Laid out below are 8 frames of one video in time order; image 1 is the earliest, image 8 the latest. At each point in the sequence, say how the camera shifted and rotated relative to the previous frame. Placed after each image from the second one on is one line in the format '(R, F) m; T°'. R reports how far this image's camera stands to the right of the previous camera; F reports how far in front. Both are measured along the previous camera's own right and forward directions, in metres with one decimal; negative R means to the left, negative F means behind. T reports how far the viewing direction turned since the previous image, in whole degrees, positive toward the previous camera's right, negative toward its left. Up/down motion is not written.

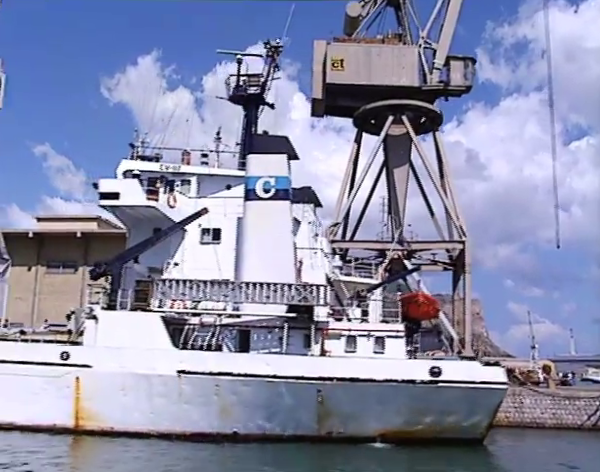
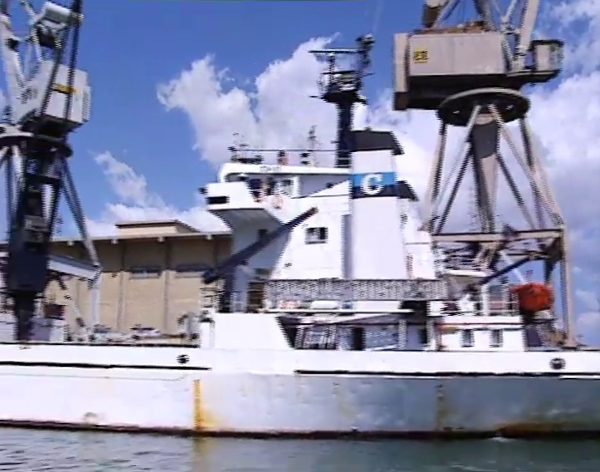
(-1.3, 0.0) m; -5°
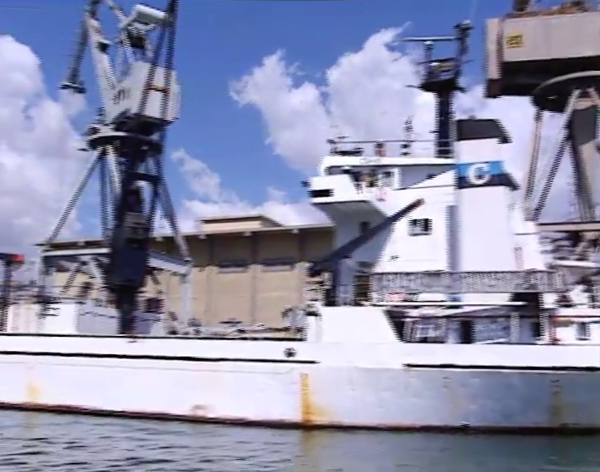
(-0.8, +0.1) m; -6°
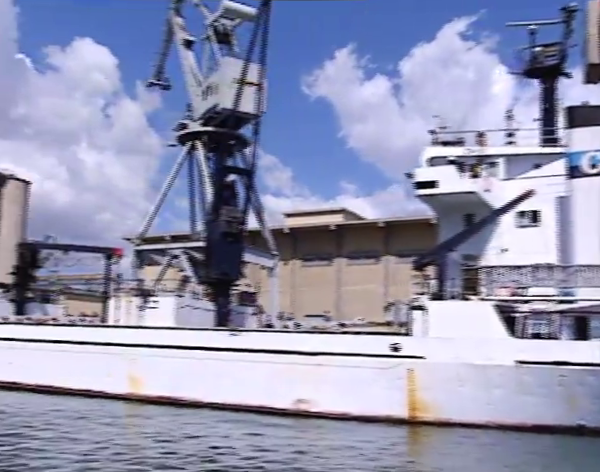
(-0.8, +0.2) m; -6°
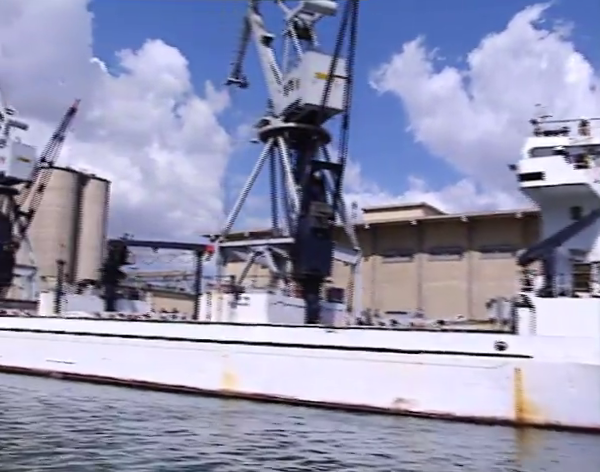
(-0.8, +0.3) m; -5°
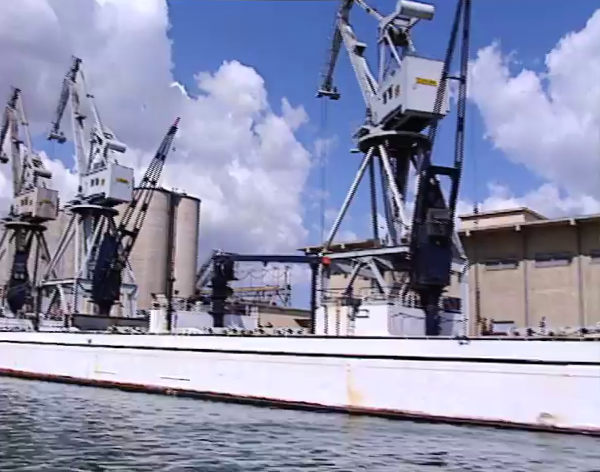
(-1.3, +0.6) m; -6°
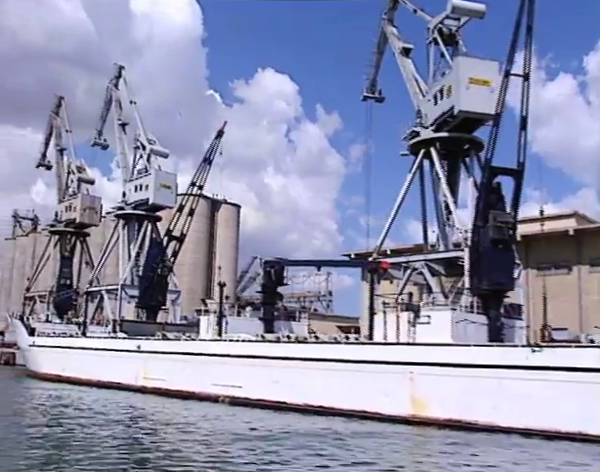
(-0.8, +0.6) m; -3°
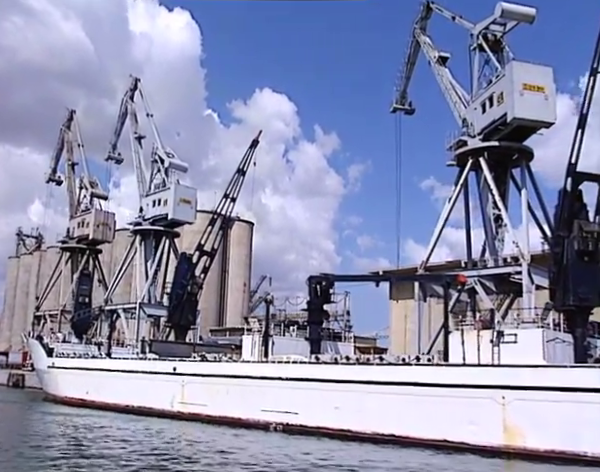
(-2.2, +2.0) m; 0°
